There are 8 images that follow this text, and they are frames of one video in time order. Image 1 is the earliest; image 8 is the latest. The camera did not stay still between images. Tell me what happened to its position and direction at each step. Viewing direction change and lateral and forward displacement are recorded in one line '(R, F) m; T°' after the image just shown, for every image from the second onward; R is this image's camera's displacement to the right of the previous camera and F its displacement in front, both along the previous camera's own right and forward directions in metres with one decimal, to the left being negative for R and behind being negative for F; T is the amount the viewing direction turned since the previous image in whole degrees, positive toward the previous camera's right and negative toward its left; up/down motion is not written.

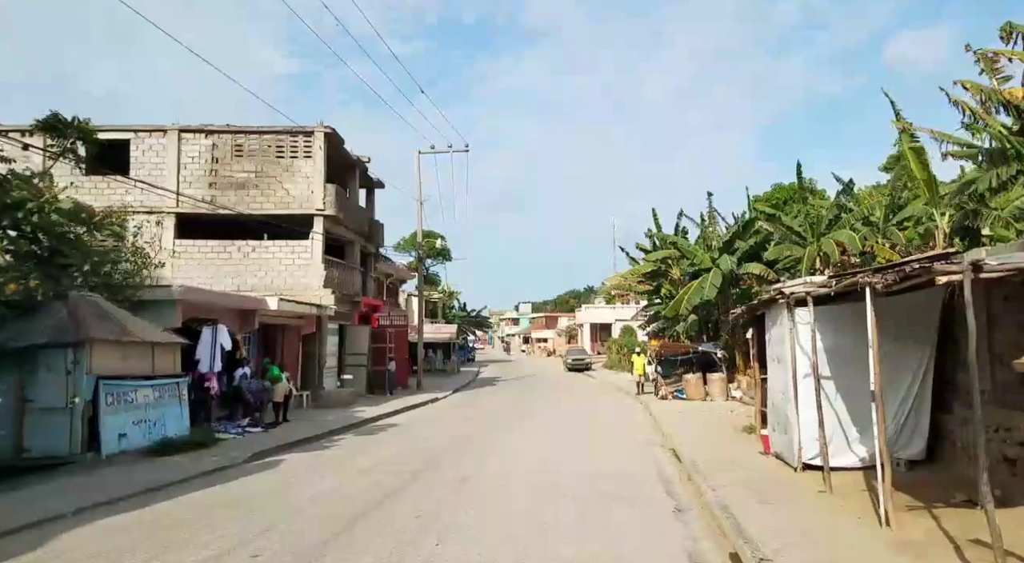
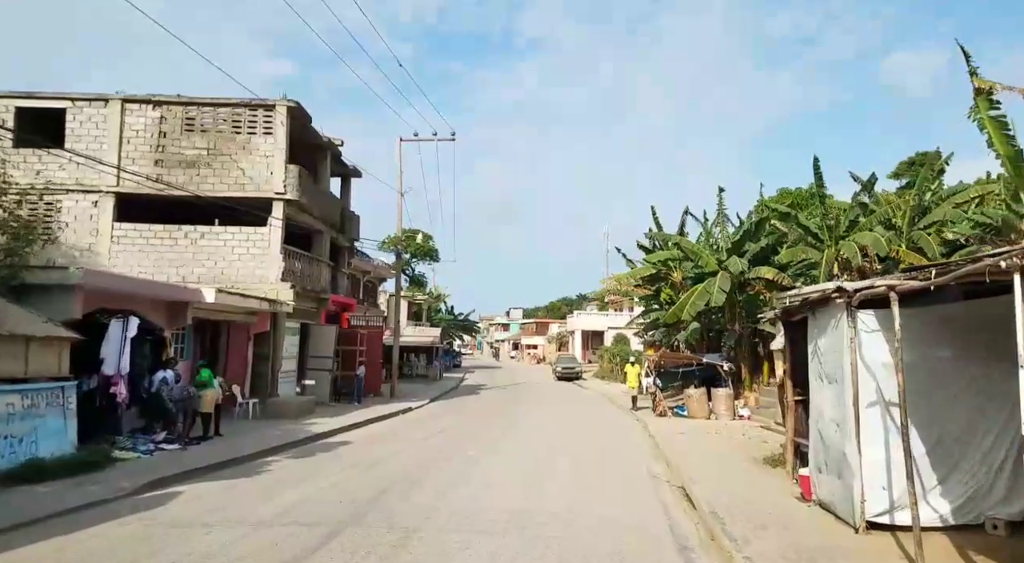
(+0.3, +2.3) m; +1°
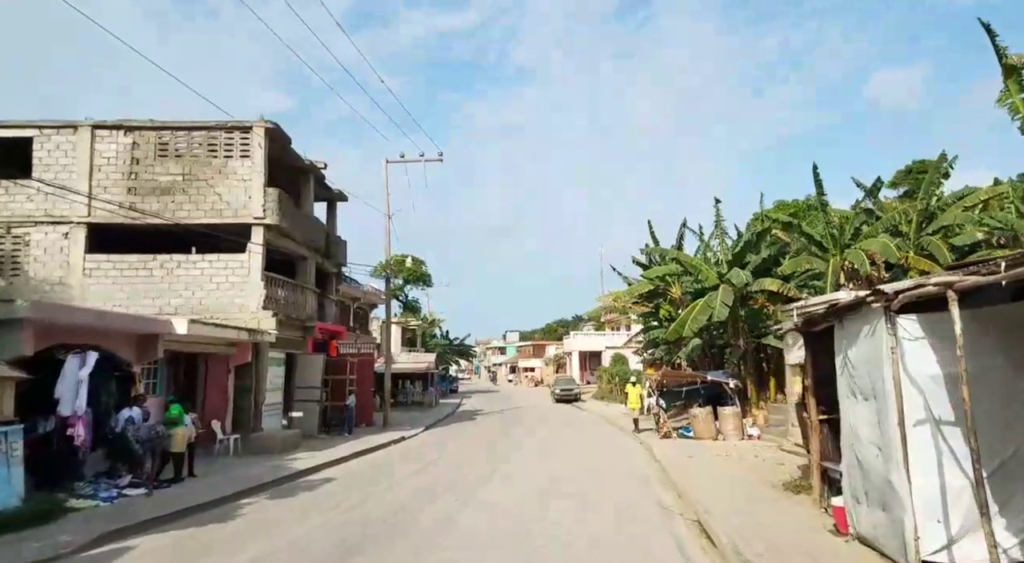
(+0.1, +0.8) m; 0°
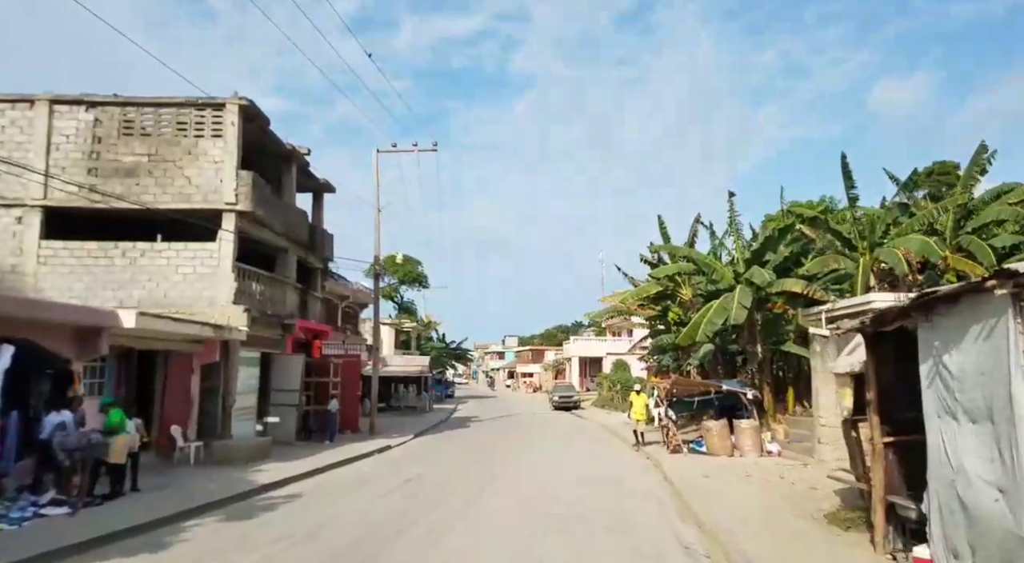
(+0.1, +1.6) m; 0°
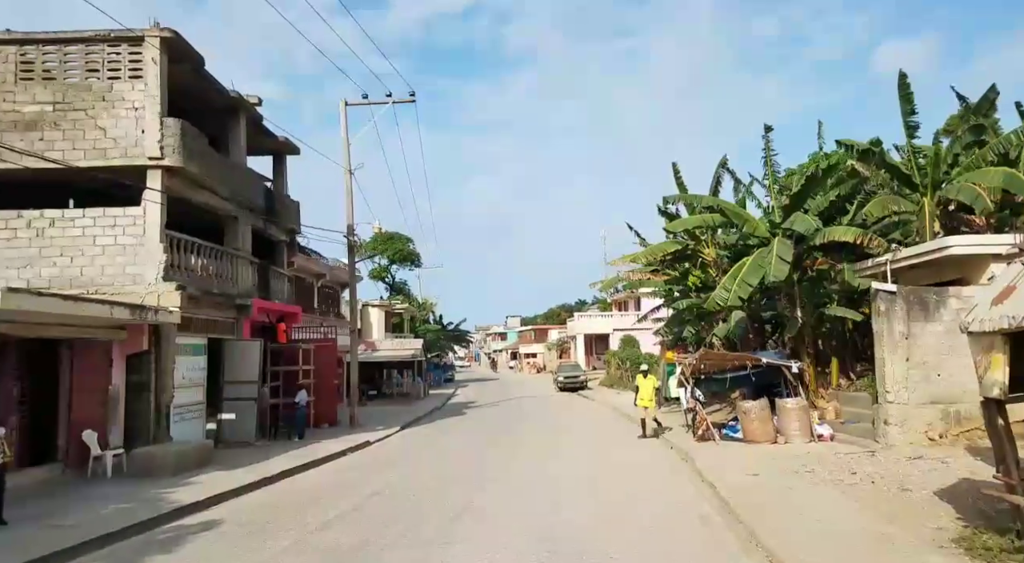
(+0.2, +2.8) m; 0°
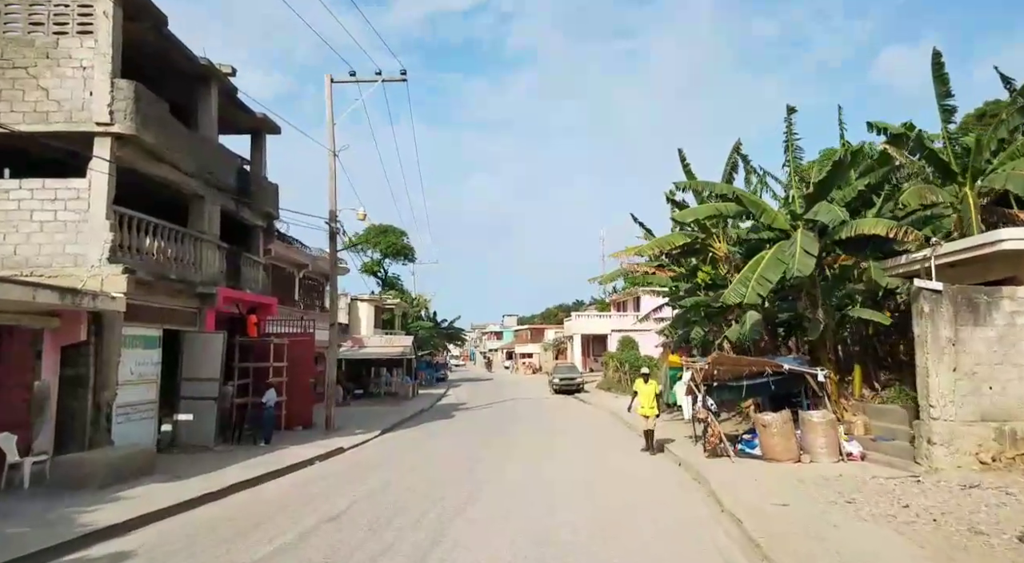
(+0.1, +1.5) m; 0°
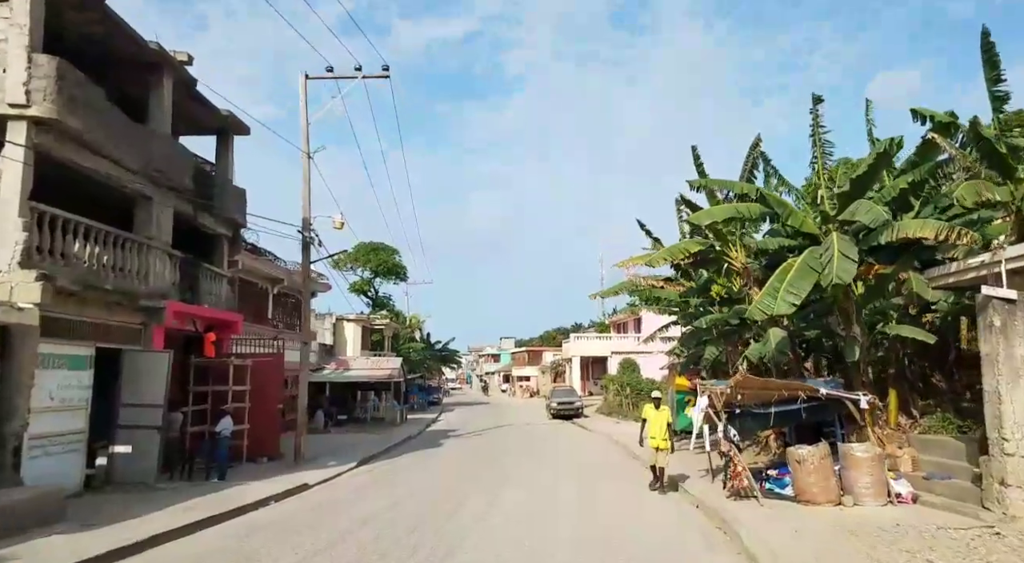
(+0.2, +1.7) m; 0°
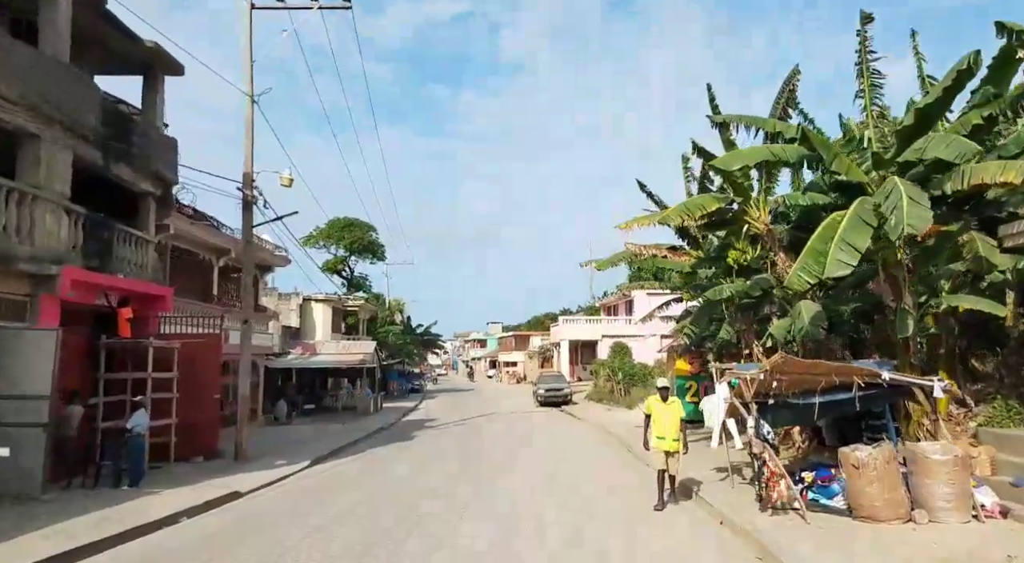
(+0.2, +2.3) m; +1°
